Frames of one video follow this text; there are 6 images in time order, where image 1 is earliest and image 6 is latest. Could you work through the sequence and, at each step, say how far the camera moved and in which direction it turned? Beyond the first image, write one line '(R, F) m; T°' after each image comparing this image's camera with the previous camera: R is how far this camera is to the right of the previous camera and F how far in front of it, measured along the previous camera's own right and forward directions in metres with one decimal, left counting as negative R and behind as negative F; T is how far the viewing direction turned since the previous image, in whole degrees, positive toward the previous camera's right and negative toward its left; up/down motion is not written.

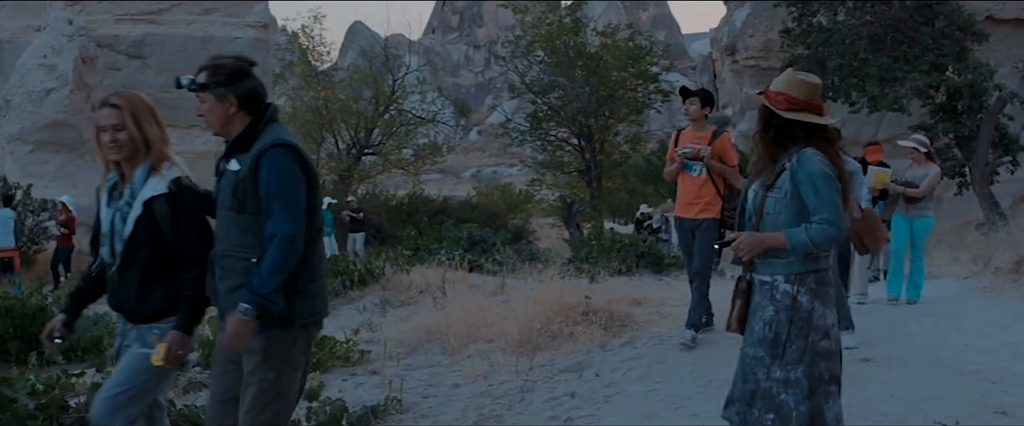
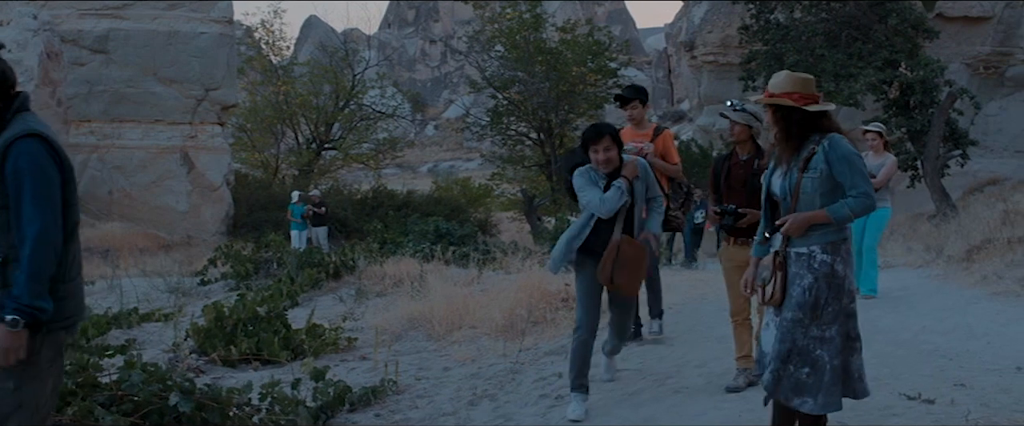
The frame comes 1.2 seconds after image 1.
(-0.2, -0.4) m; +2°
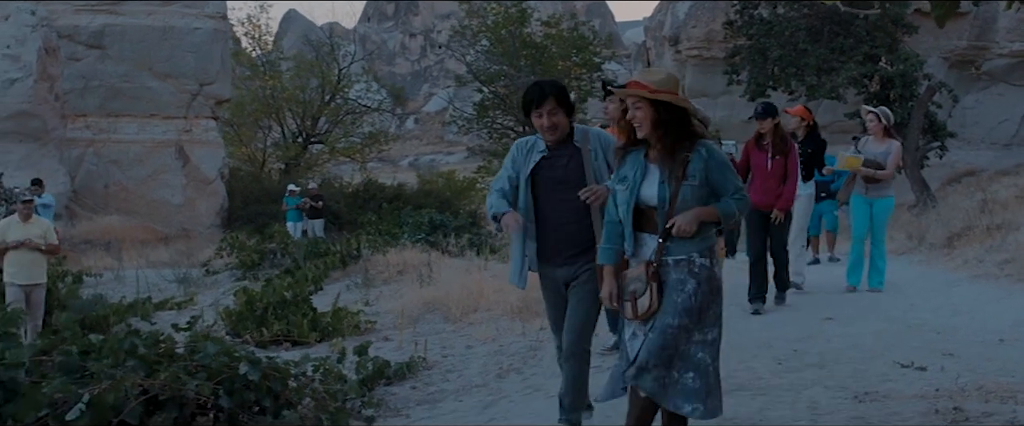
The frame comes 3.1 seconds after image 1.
(-0.3, -0.5) m; +1°
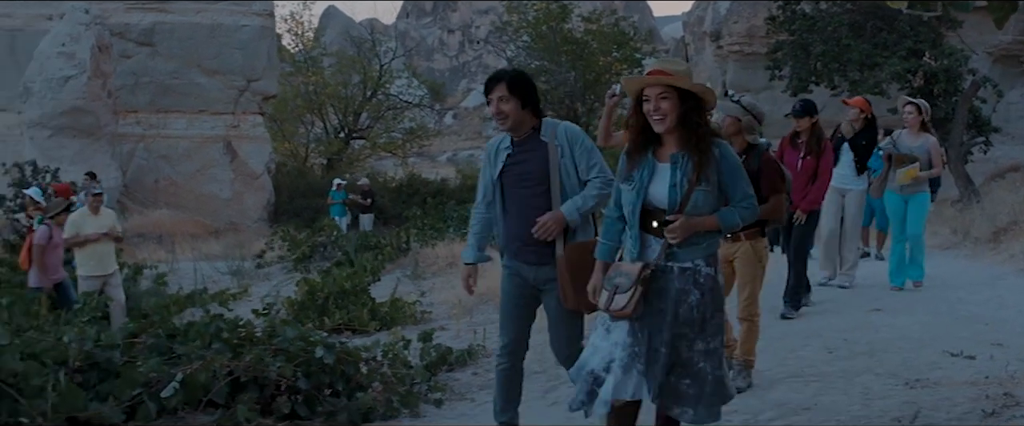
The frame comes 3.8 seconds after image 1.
(-0.1, -0.2) m; -2°
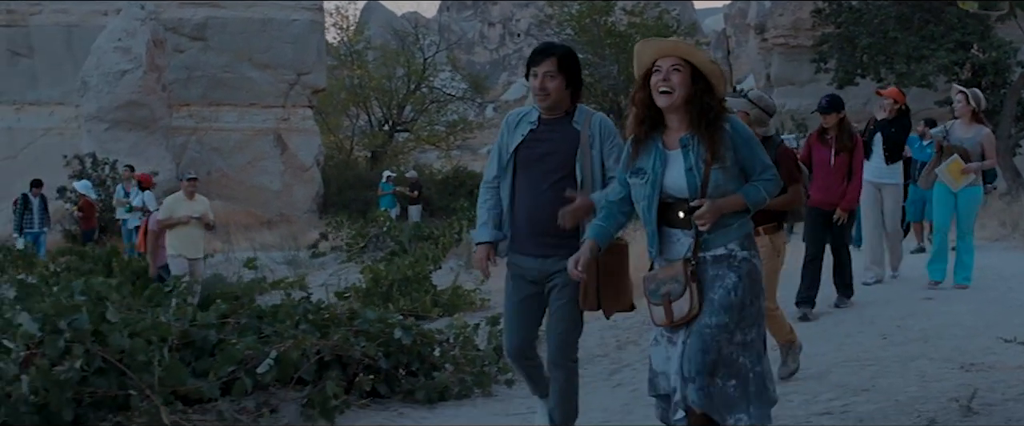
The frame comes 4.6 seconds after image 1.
(-0.2, -0.3) m; -2°
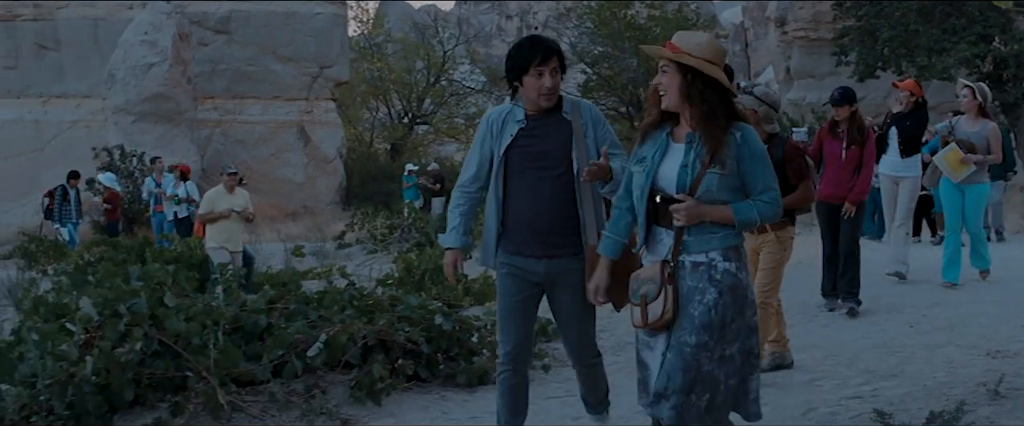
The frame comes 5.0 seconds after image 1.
(-0.1, -0.2) m; -1°
